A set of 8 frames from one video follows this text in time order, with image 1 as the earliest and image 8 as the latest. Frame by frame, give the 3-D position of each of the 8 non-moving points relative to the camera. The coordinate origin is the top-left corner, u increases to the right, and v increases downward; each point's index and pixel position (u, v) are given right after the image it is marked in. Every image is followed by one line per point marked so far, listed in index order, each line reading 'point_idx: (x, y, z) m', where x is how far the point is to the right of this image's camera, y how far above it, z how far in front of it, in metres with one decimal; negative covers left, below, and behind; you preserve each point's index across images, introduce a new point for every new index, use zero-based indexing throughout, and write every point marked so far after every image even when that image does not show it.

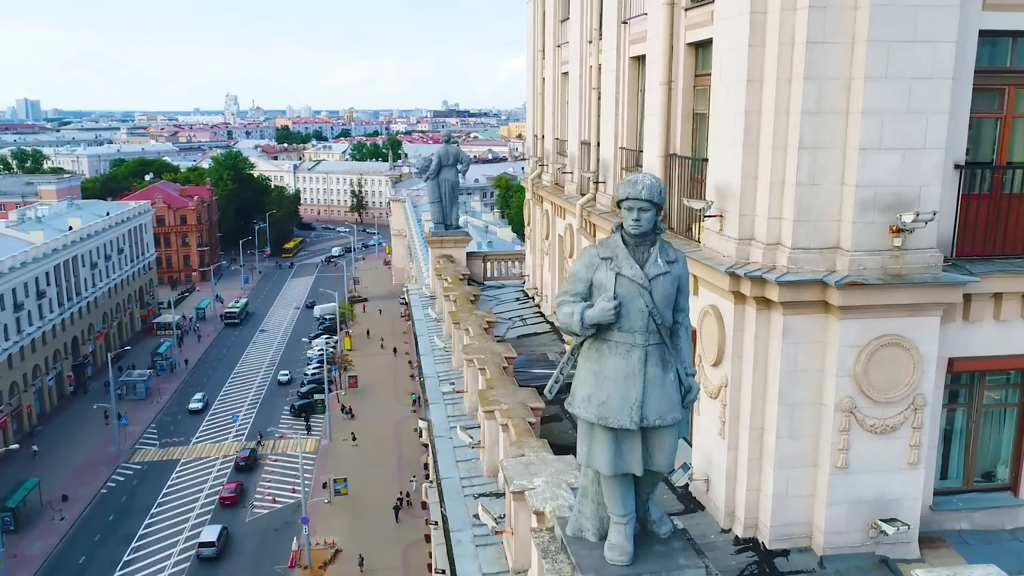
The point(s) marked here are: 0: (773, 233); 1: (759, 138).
0: (+2.5, +0.5, +8.3) m
1: (+2.4, +1.4, +8.3) m
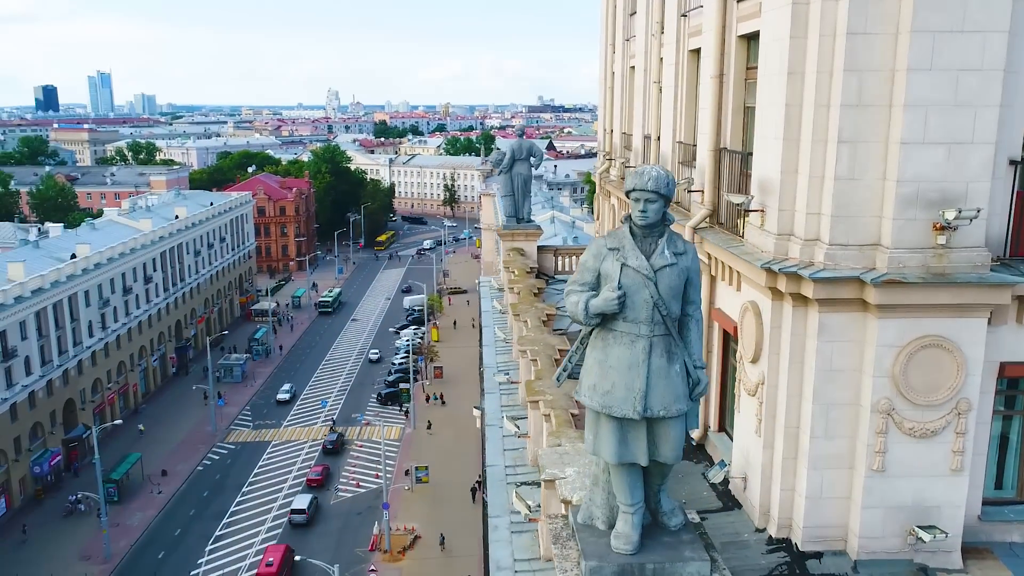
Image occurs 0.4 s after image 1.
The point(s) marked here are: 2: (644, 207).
0: (+2.8, +0.5, +8.1) m
1: (+2.7, +1.5, +8.1) m
2: (+0.9, +0.5, +5.7) m
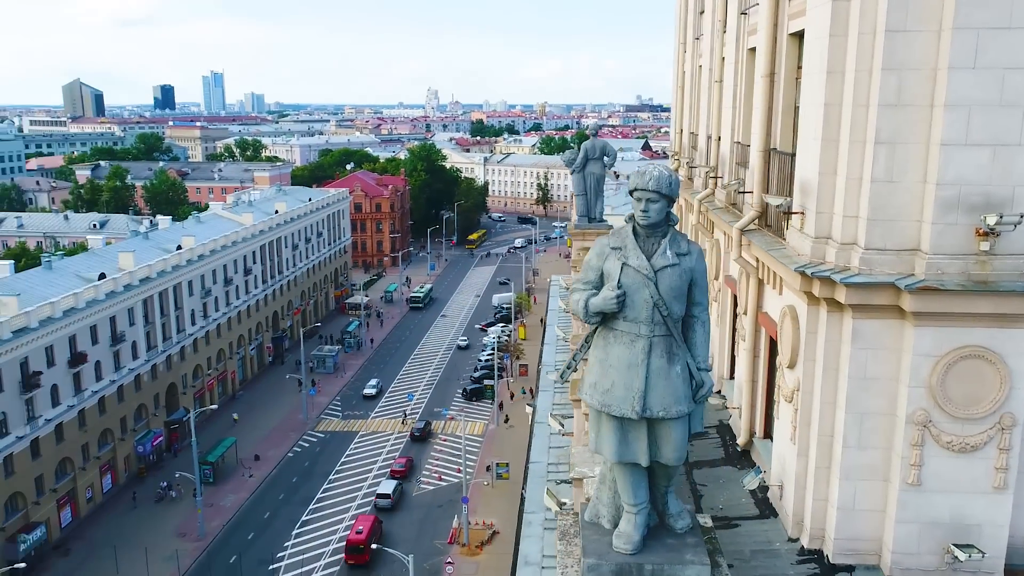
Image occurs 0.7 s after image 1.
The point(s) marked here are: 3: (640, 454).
0: (+3.1, +0.5, +7.9) m
1: (+3.0, +1.4, +7.9) m
2: (+0.9, +0.5, +5.7) m
3: (+0.9, -1.2, +6.0) m
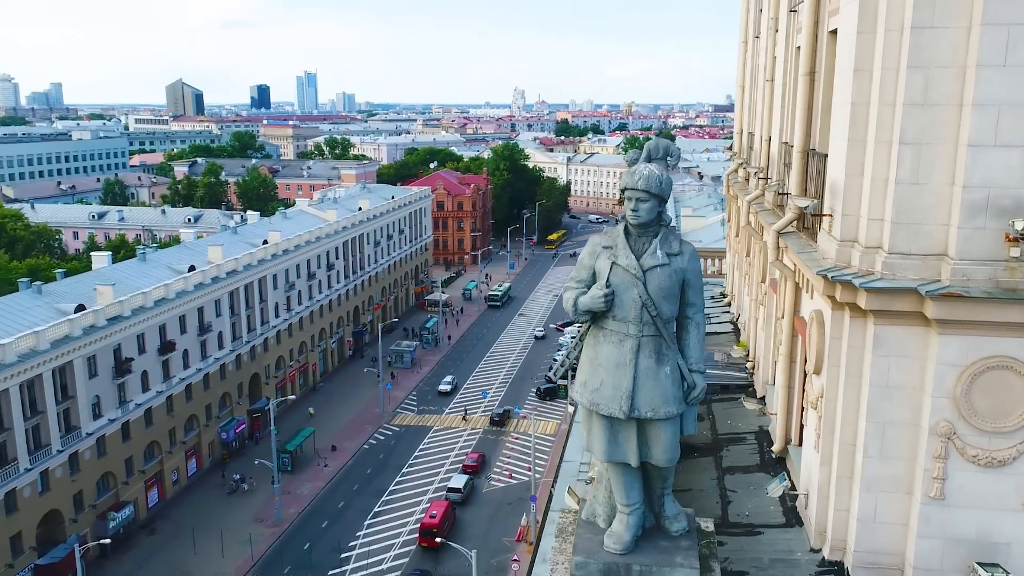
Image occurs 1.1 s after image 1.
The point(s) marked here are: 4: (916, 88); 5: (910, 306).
0: (+3.2, +0.5, +7.6) m
1: (+3.1, +1.4, +7.7) m
2: (+0.8, +0.5, +5.7) m
3: (+0.8, -1.2, +6.0) m
4: (+3.3, +1.7, +7.1) m
5: (+3.4, -0.2, +7.3) m
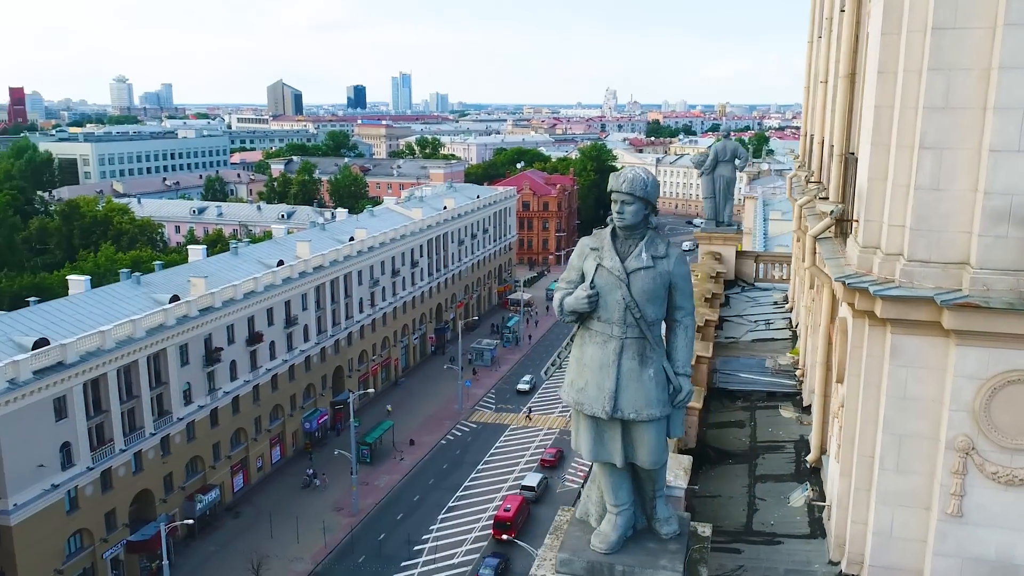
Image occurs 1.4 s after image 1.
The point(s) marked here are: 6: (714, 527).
0: (+3.3, +0.4, +7.4) m
1: (+3.3, +1.3, +7.5) m
2: (+0.7, +0.5, +5.7) m
3: (+0.7, -1.2, +6.1) m
4: (+3.4, +1.6, +6.9) m
5: (+3.4, -0.2, +7.1) m
6: (+2.2, -2.6, +9.4) m
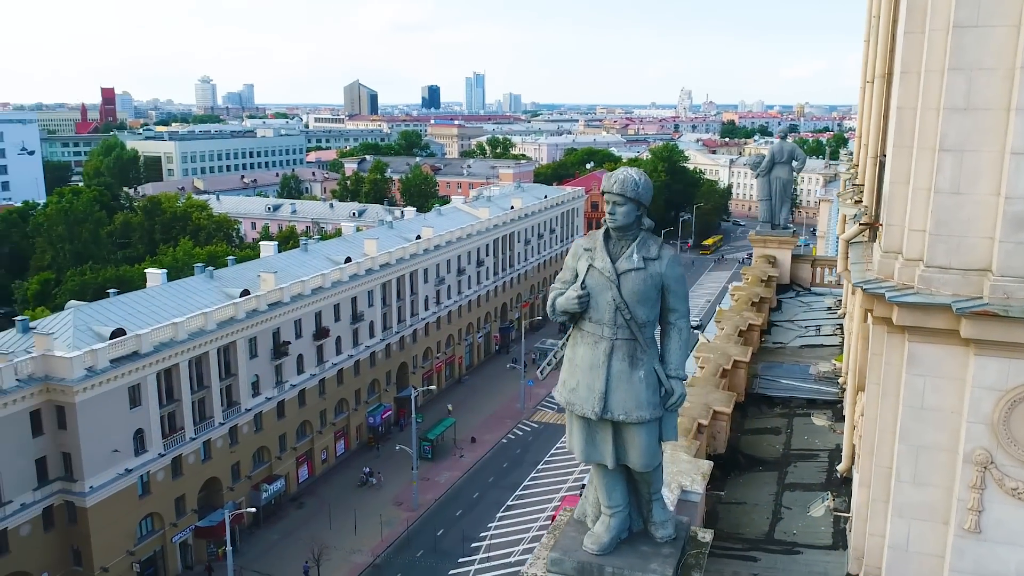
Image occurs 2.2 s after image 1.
0: (+3.4, +0.3, +7.2) m
1: (+3.3, +1.3, +7.2) m
2: (+0.7, +0.5, +5.7) m
3: (+0.7, -1.2, +6.0) m
4: (+3.5, +1.5, +6.7) m
5: (+3.4, -0.3, +6.9) m
6: (+2.4, -2.6, +9.3) m
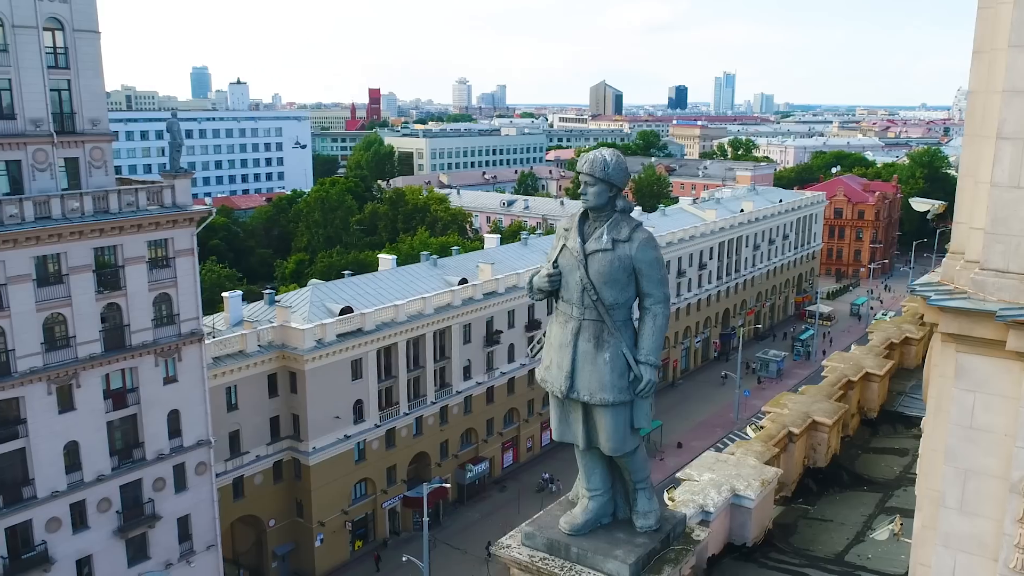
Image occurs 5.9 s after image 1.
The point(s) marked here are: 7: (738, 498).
0: (+3.5, +0.3, +6.4) m
1: (+3.5, +1.2, +6.5) m
2: (+0.5, +0.6, +5.8) m
3: (+0.5, -1.0, +6.1) m
4: (+3.5, +1.5, +5.9) m
5: (+3.4, -0.3, +6.1) m
6: (+2.9, -2.6, +8.7) m
7: (+2.2, -2.0, +8.4) m
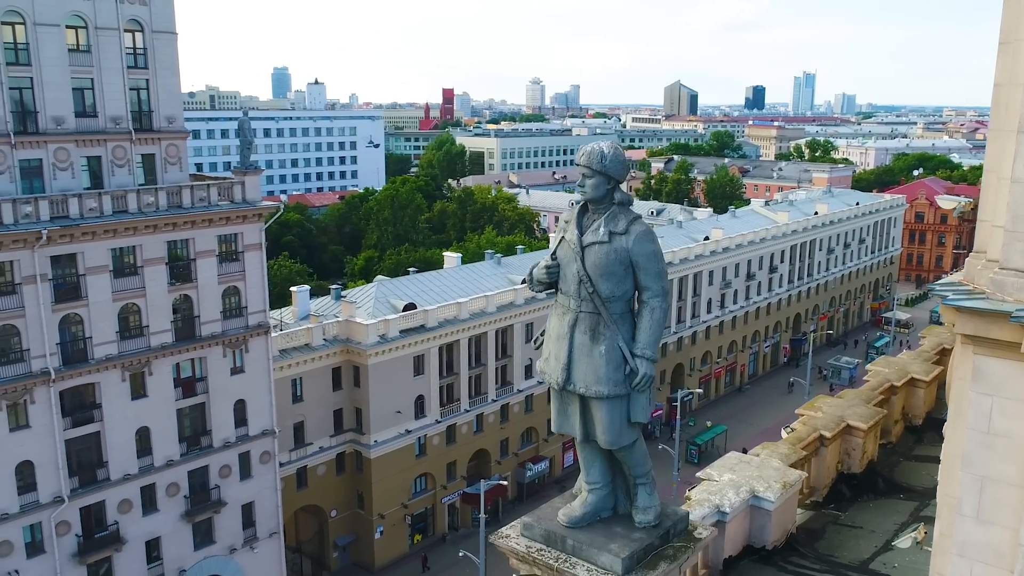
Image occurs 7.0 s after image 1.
0: (+3.5, +0.3, +6.2) m
1: (+3.6, +1.2, +6.2) m
2: (+0.5, +0.7, +5.8) m
3: (+0.5, -1.0, +6.1) m
4: (+3.5, +1.5, +5.7) m
5: (+3.4, -0.3, +5.9) m
6: (+3.1, -2.6, +8.5) m
7: (+2.4, -2.0, +8.3) m
